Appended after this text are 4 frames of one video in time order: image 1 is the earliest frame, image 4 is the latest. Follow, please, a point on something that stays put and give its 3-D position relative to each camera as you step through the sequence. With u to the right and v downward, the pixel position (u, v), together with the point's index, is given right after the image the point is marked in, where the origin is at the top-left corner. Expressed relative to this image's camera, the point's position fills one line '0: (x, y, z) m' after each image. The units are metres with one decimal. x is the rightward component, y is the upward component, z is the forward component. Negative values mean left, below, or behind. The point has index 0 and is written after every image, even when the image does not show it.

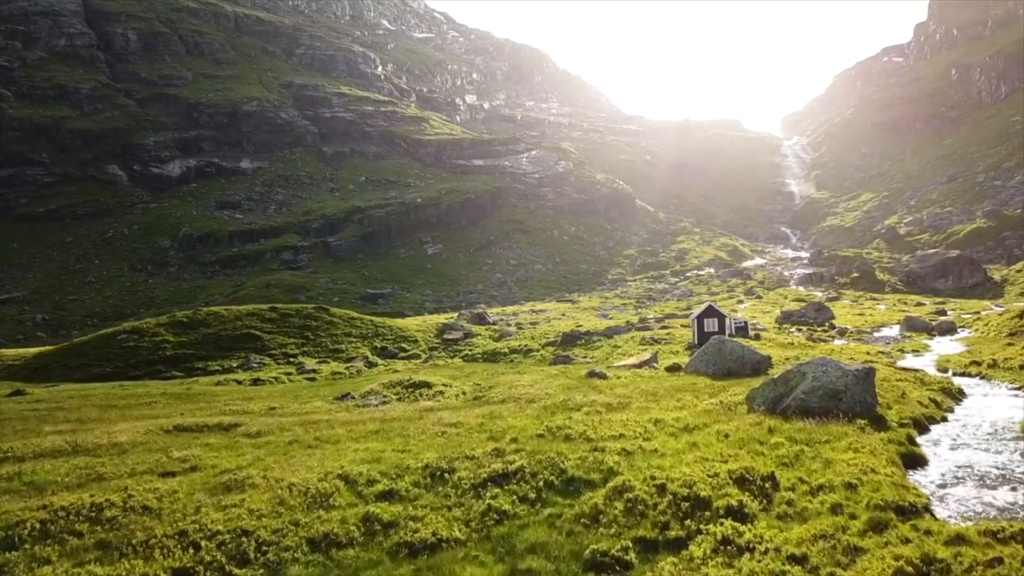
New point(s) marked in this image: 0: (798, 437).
0: (+6.7, -3.5, +18.1) m
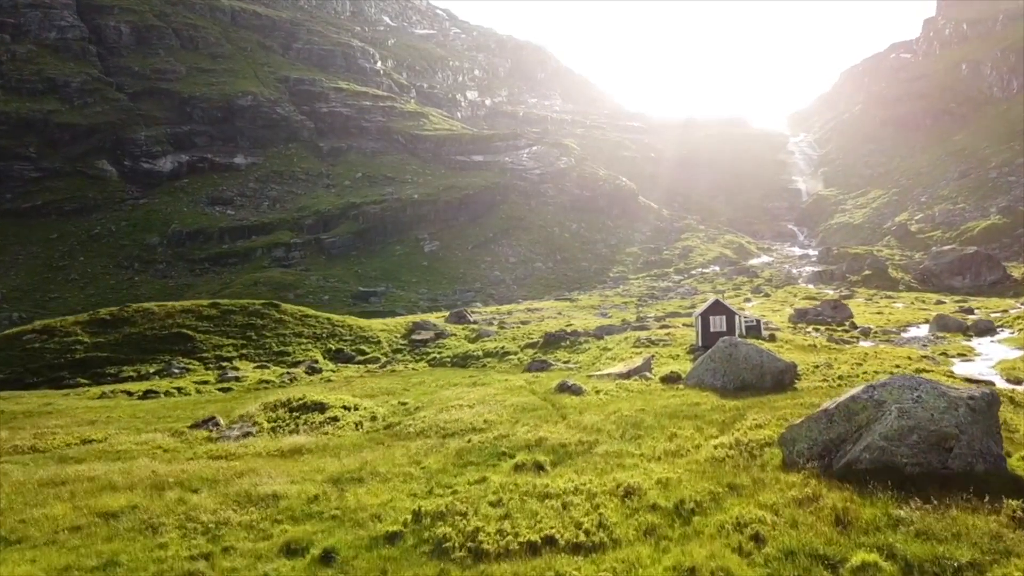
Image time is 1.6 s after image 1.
0: (+4.5, -3.0, +8.8) m
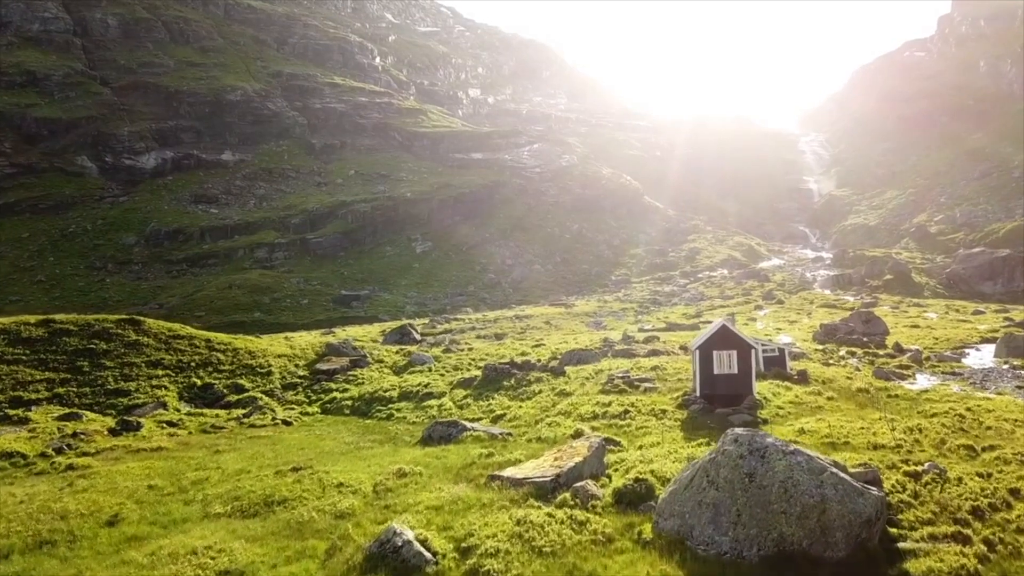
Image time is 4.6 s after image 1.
0: (+0.1, -3.7, -7.3) m
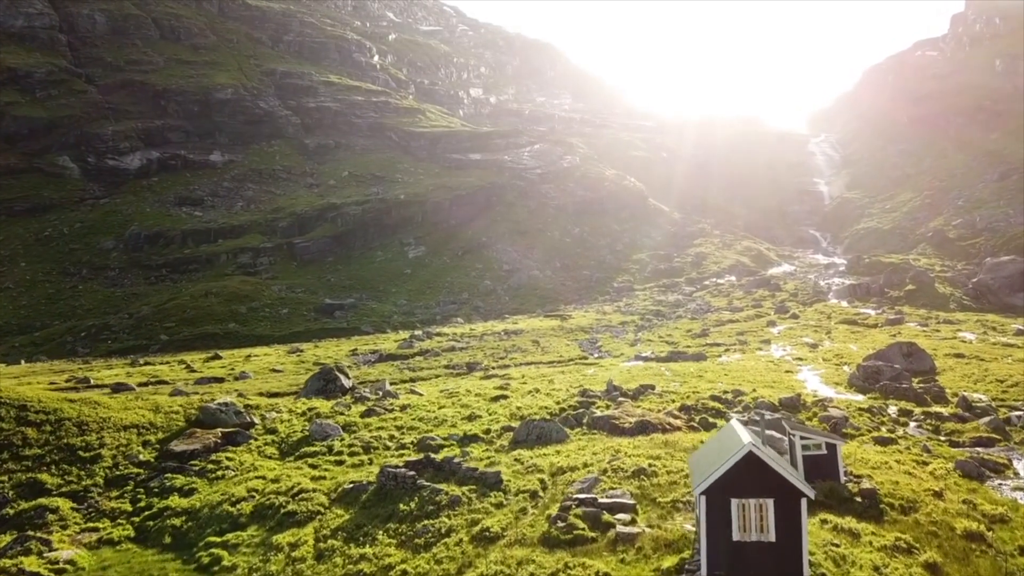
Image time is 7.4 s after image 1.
0: (-3.4, -5.9, -21.2) m
